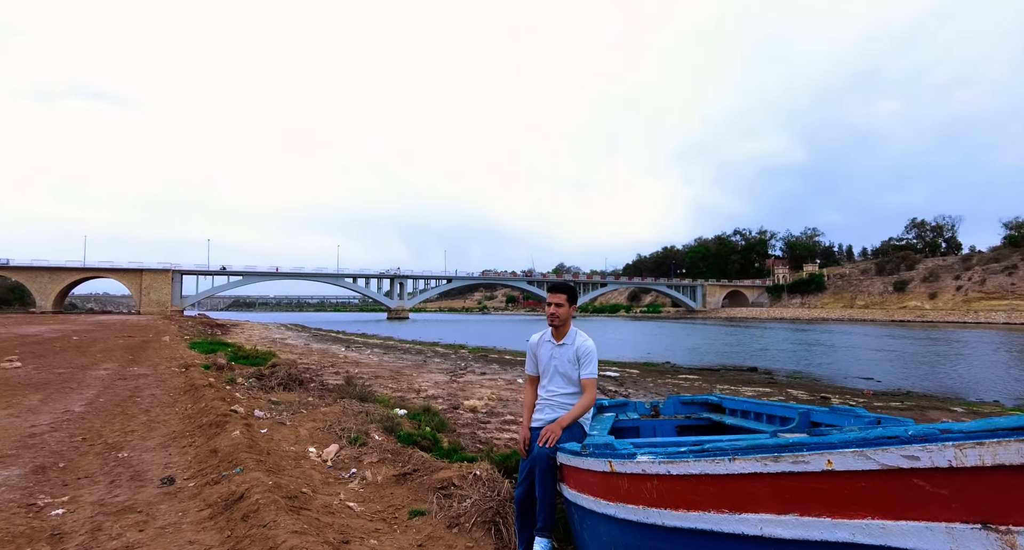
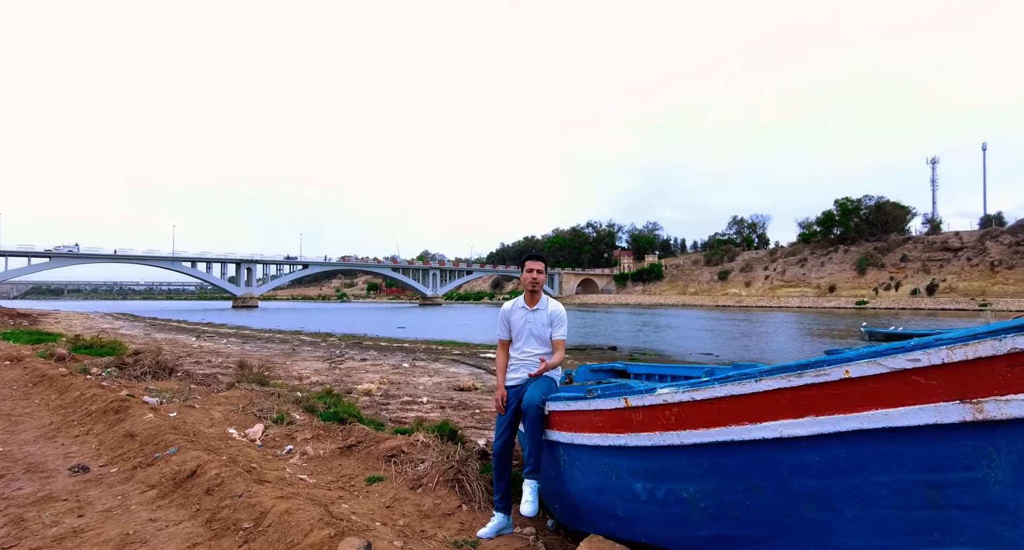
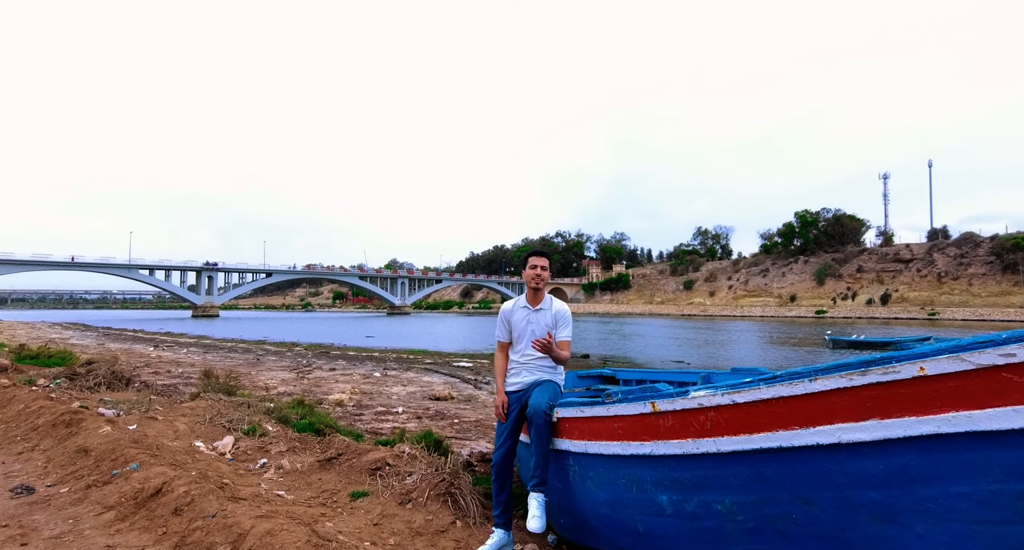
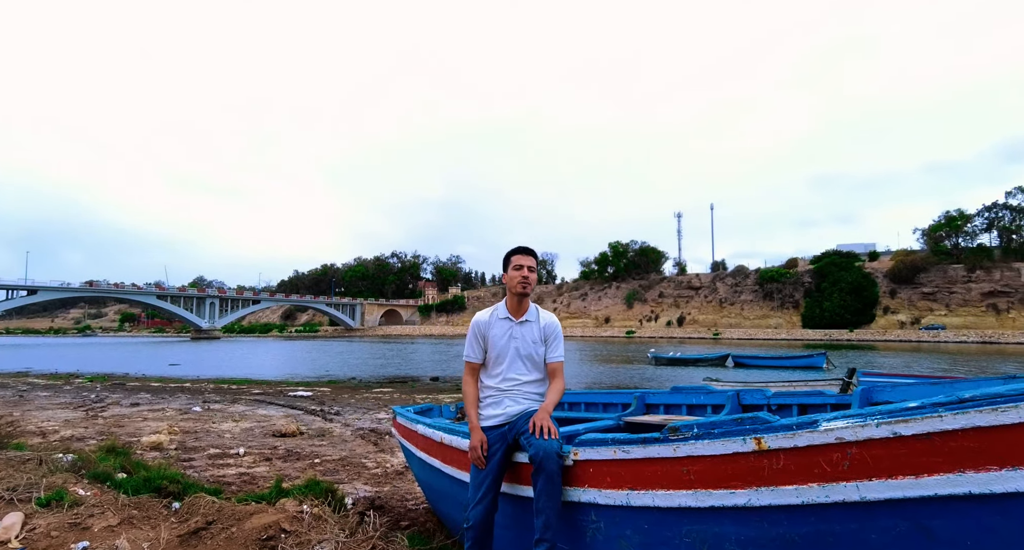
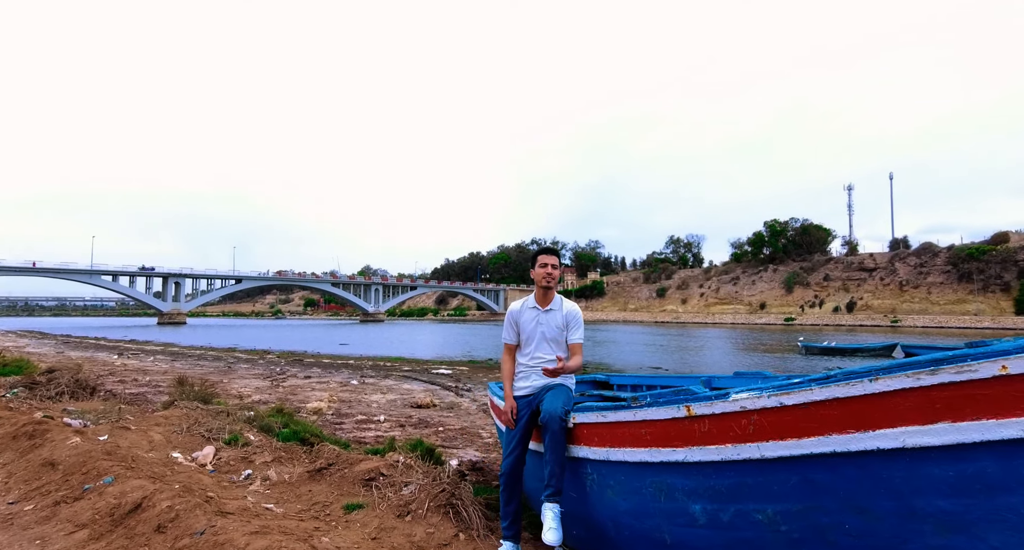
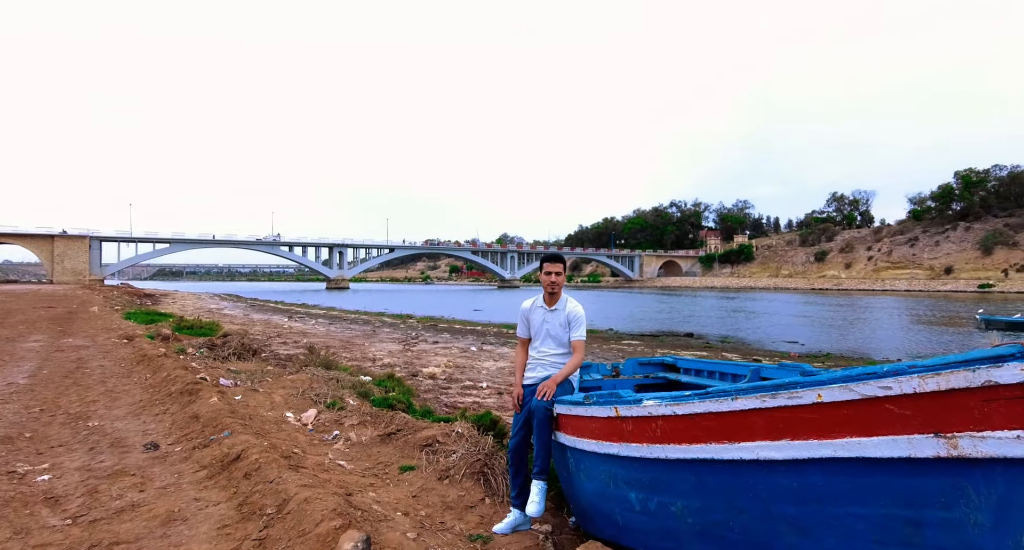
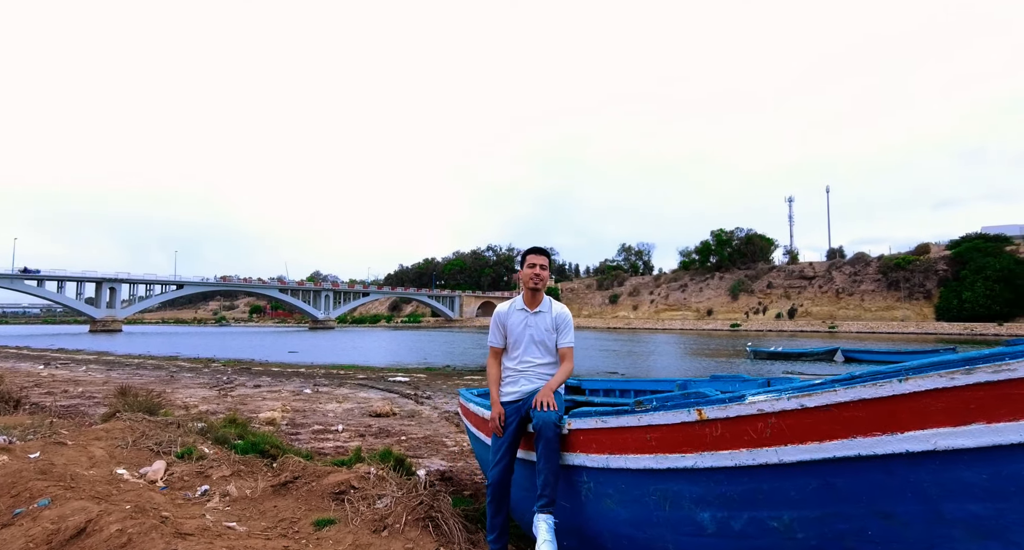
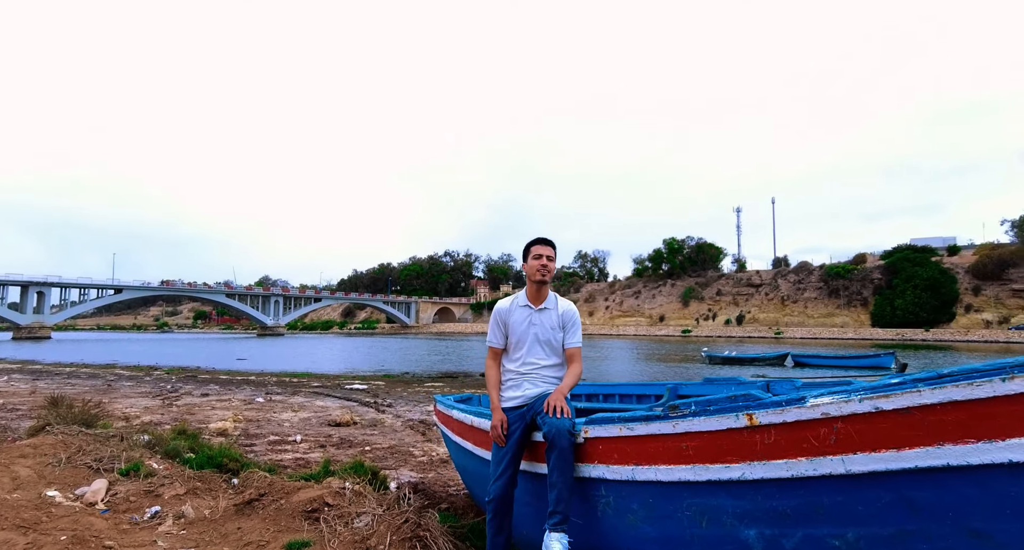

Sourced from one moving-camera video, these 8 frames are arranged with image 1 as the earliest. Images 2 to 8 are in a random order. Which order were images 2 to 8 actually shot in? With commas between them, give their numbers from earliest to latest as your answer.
6, 2, 3, 5, 7, 8, 4
